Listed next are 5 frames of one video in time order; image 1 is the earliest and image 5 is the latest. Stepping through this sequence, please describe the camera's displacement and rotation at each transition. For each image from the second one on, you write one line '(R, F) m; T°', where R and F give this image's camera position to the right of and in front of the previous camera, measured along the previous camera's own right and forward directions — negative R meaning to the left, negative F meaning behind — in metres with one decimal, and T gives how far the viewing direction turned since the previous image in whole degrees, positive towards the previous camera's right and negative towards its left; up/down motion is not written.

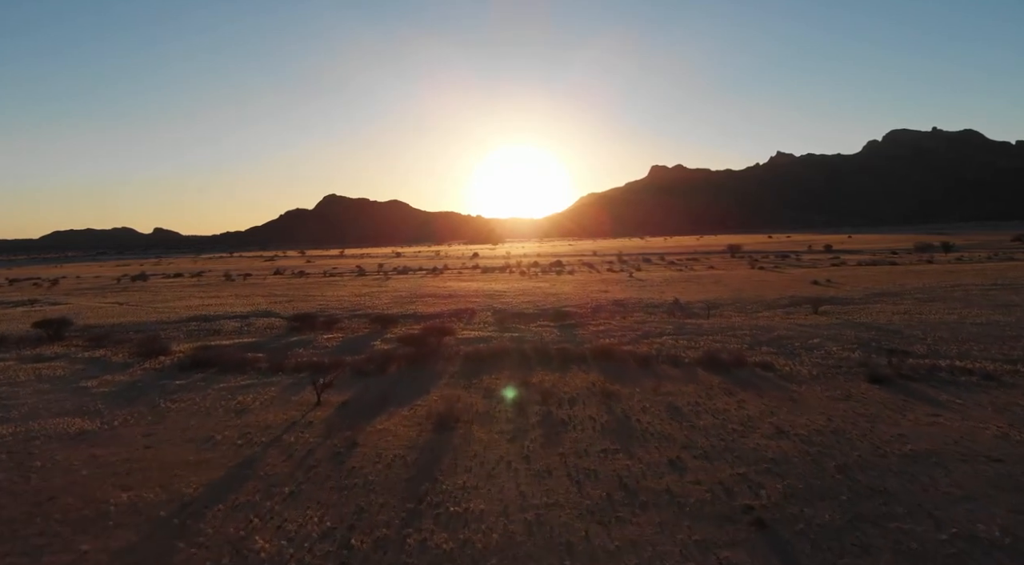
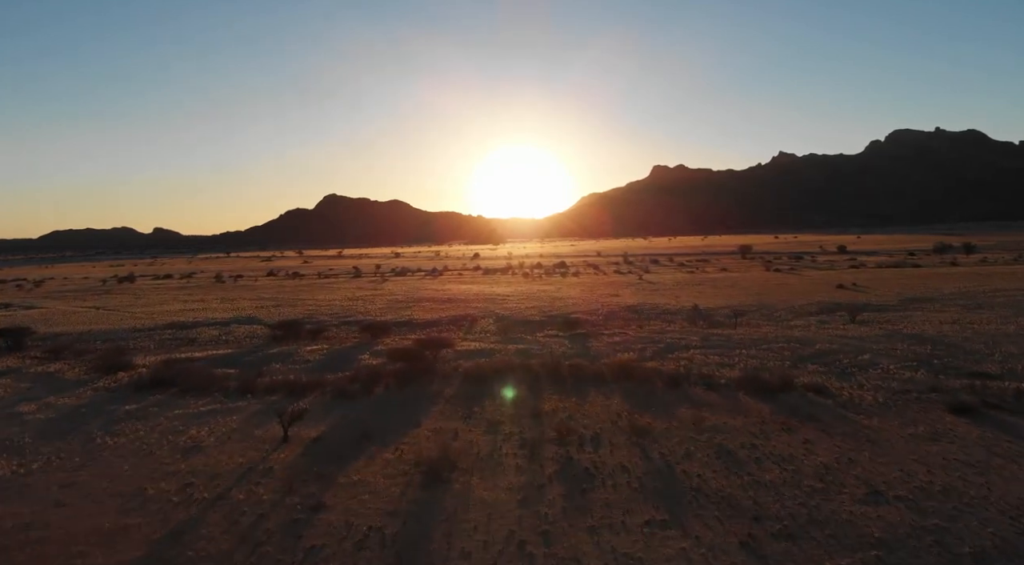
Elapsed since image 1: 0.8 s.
(-0.2, +3.0) m; 0°
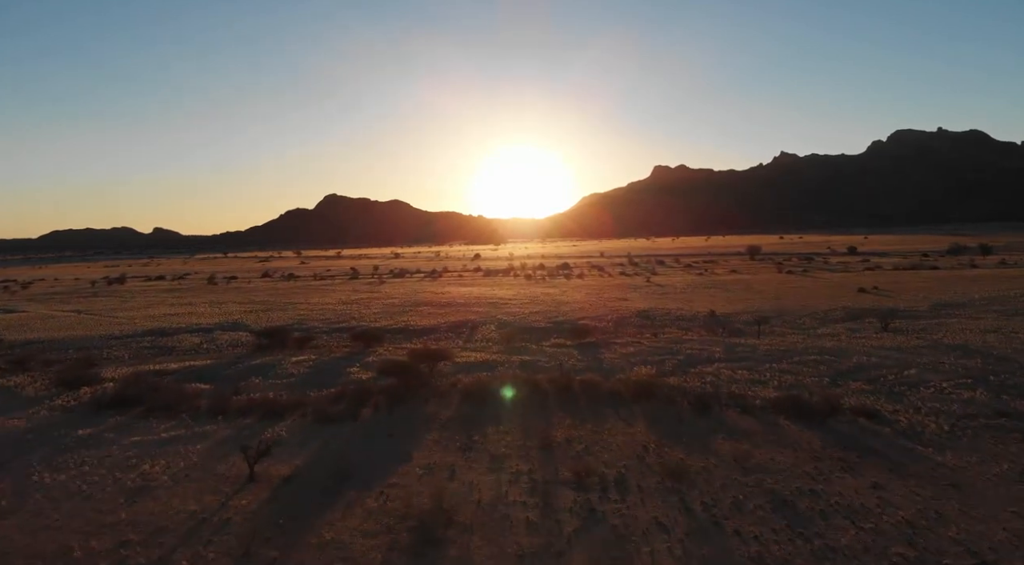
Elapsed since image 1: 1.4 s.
(-0.1, +2.1) m; 0°
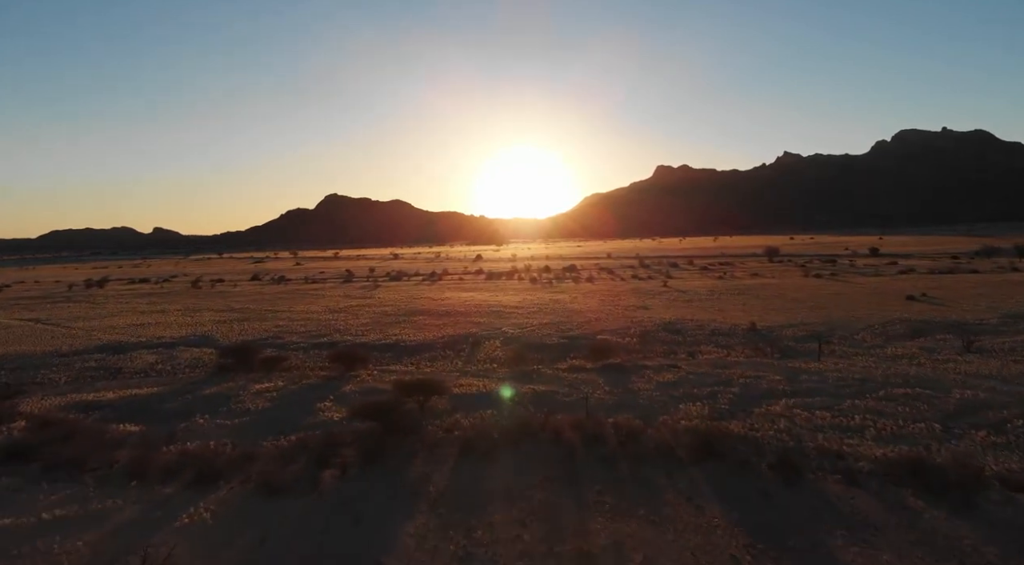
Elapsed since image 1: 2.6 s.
(-0.3, +4.2) m; 0°
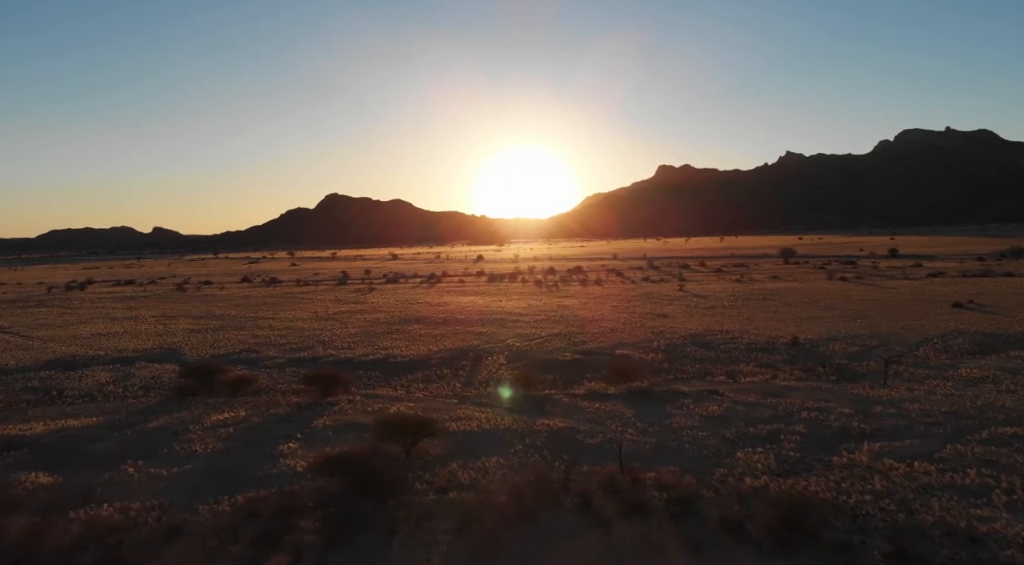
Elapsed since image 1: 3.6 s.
(-0.2, +3.3) m; 0°
